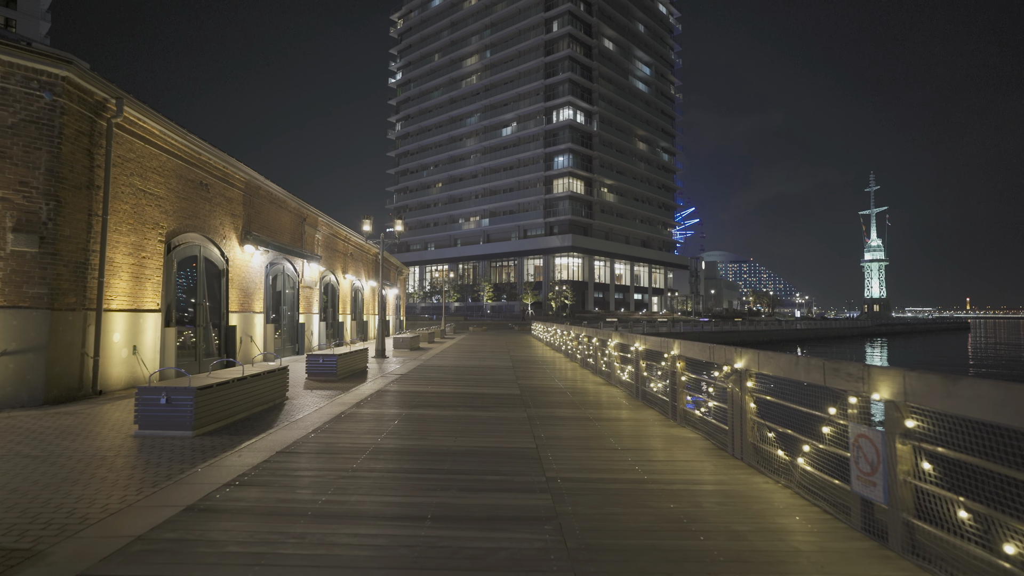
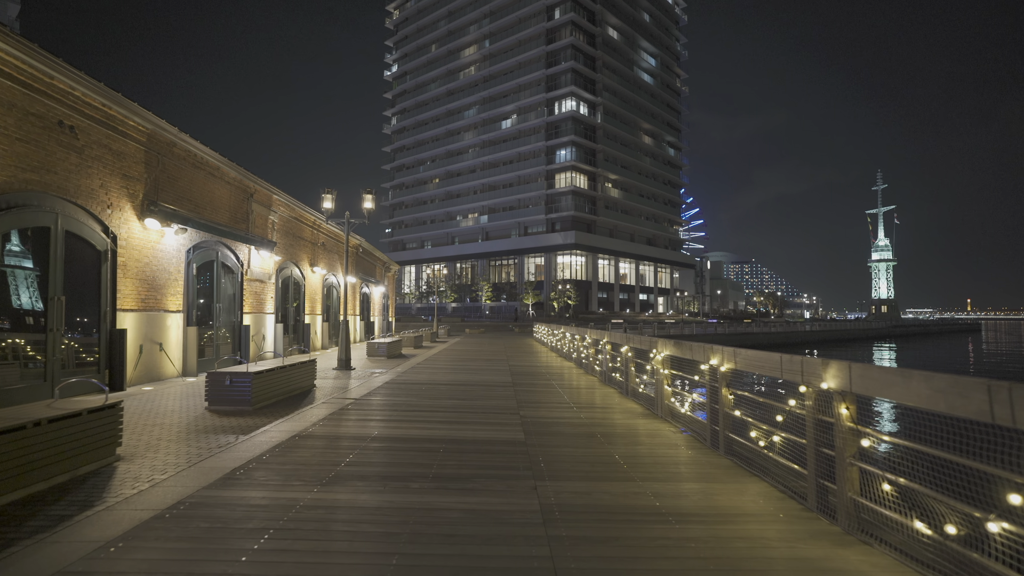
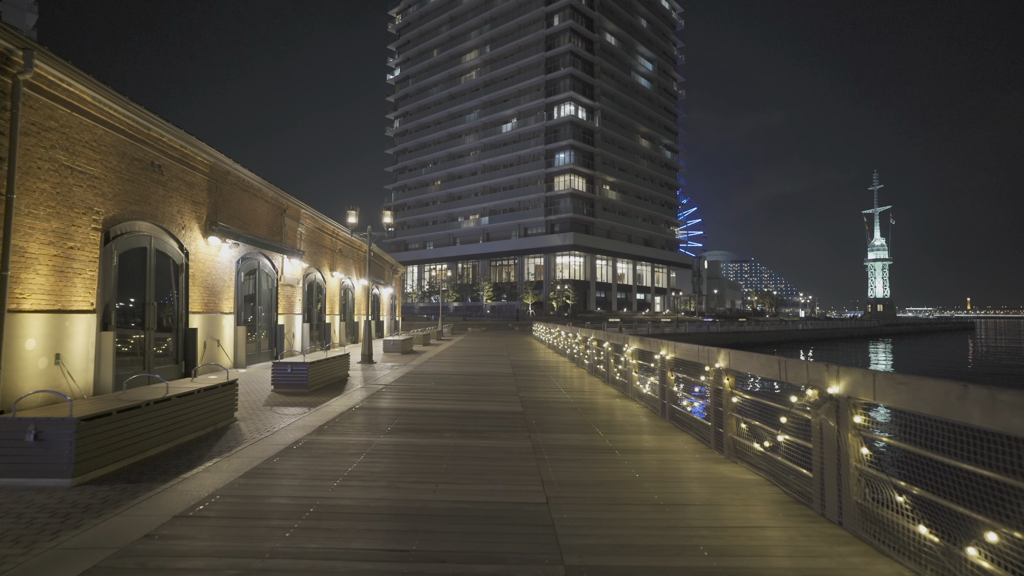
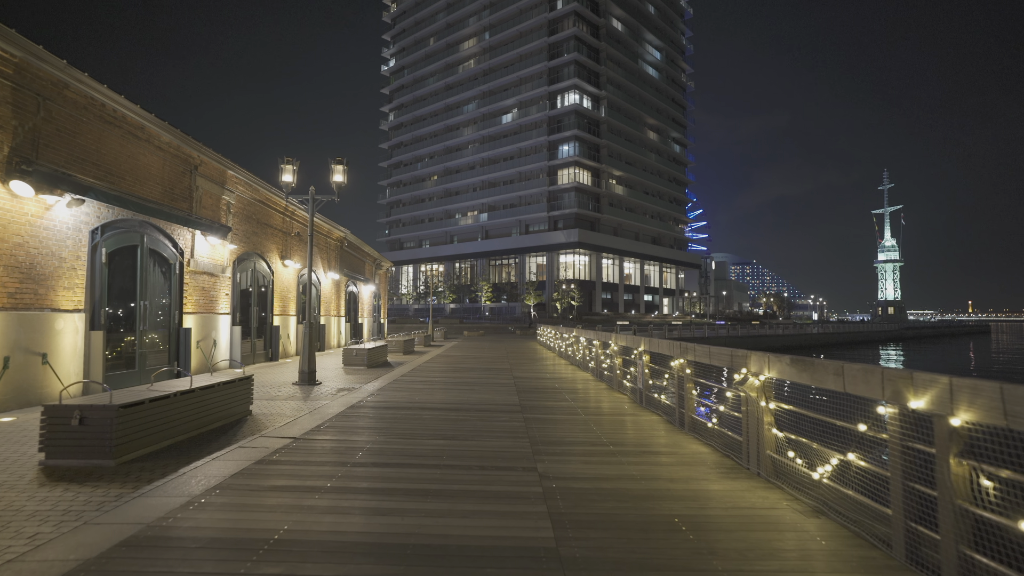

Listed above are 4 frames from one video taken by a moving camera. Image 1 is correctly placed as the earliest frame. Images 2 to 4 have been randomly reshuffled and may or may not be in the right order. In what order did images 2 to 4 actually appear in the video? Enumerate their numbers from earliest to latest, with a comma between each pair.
3, 2, 4
